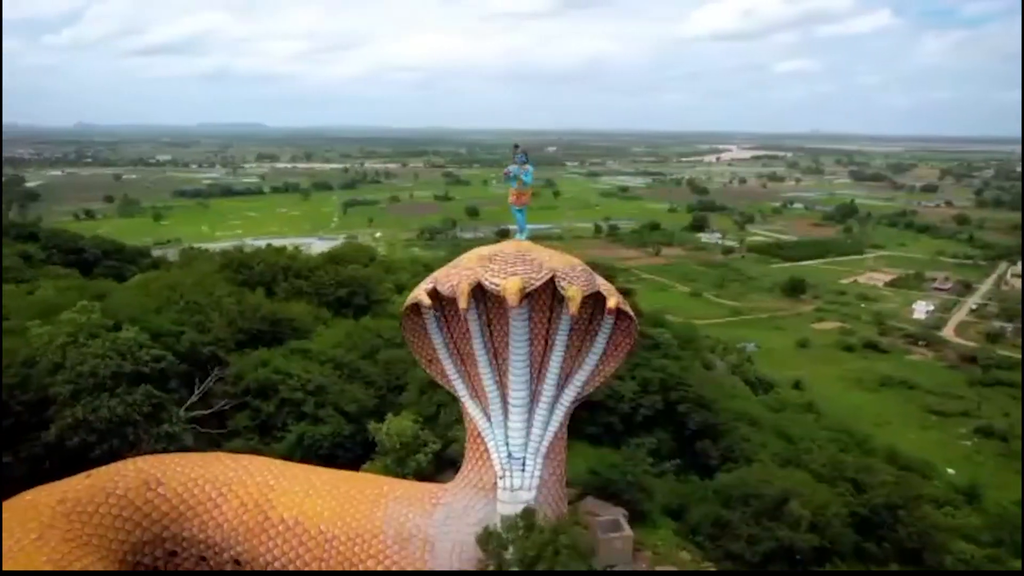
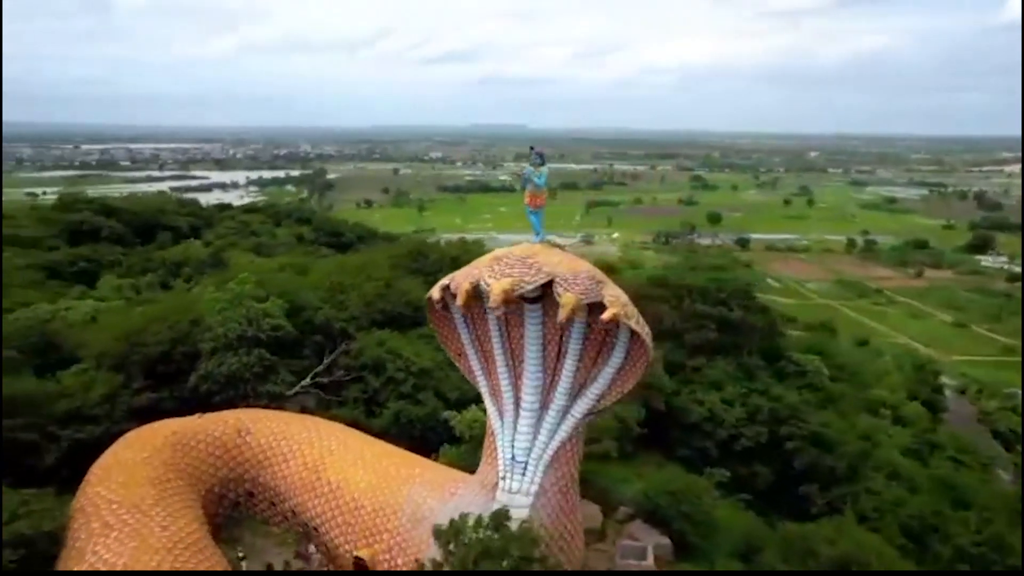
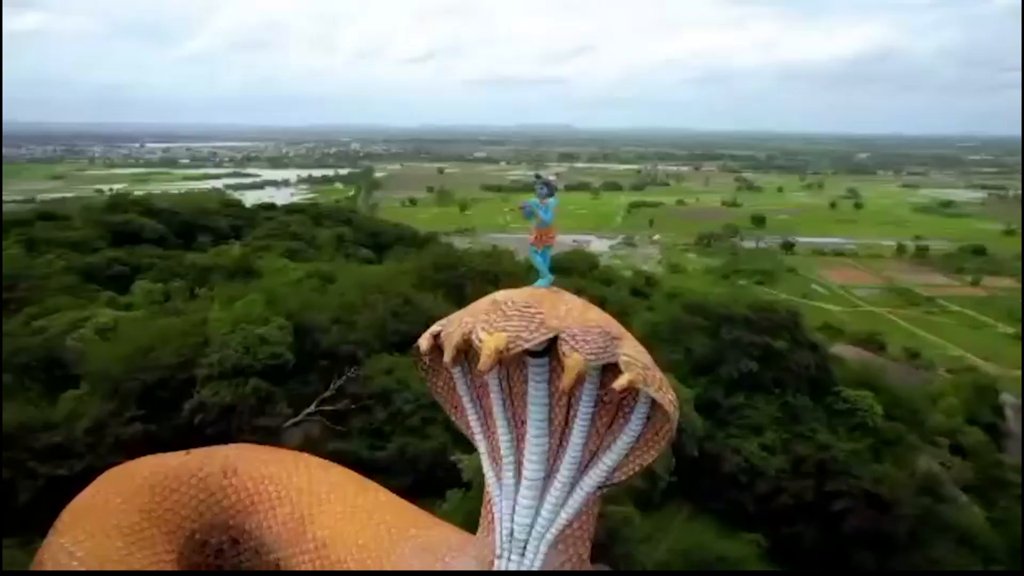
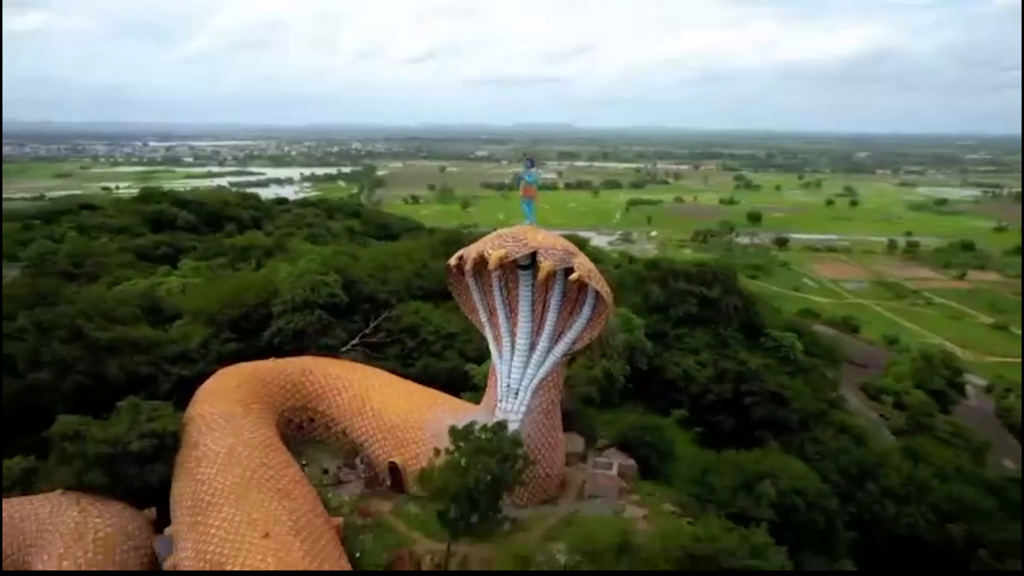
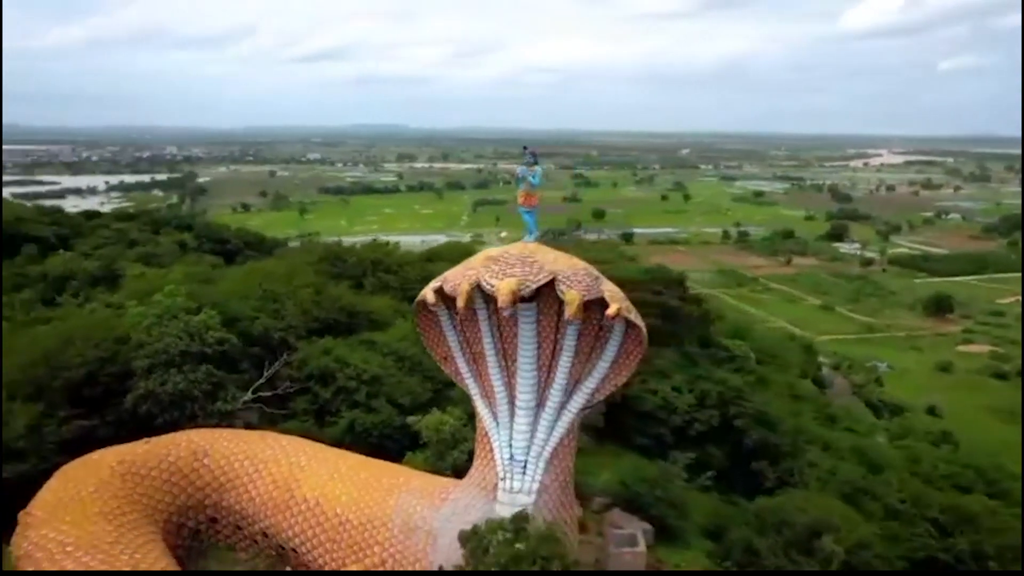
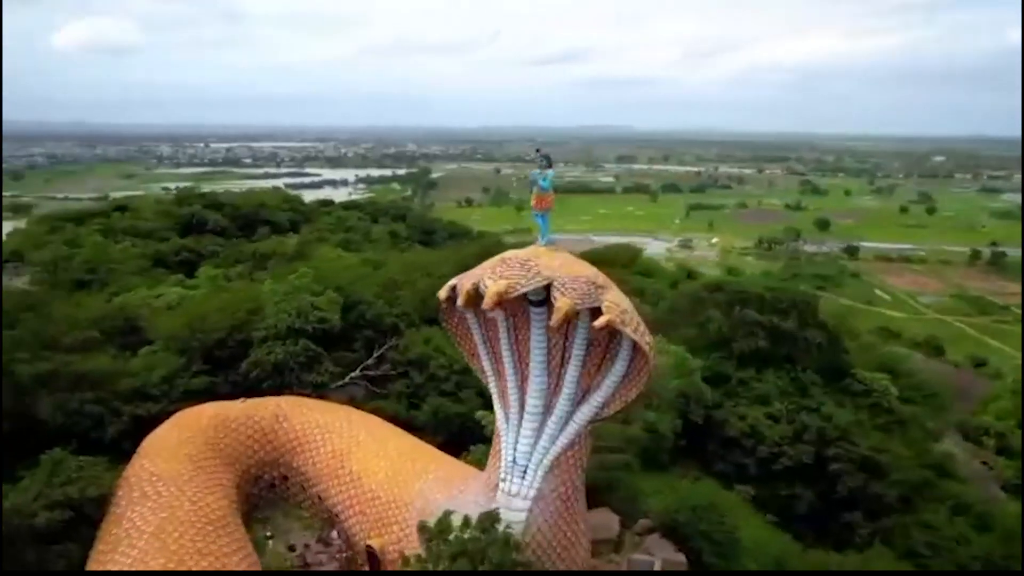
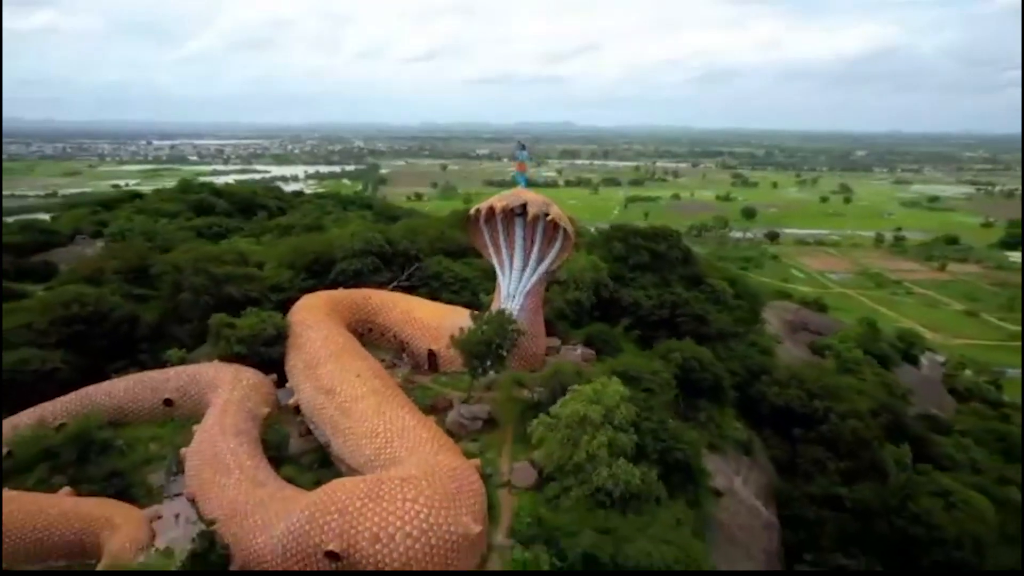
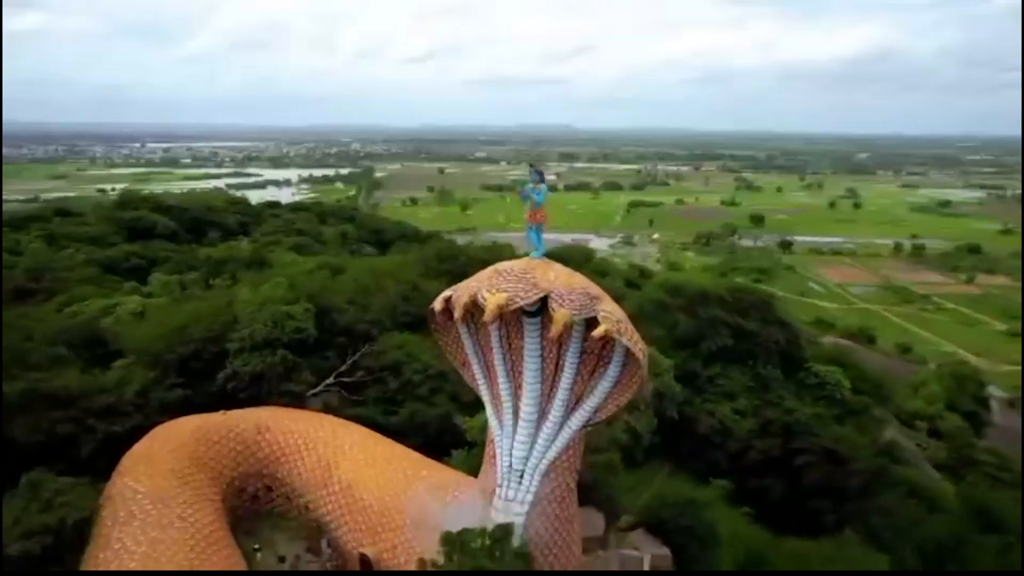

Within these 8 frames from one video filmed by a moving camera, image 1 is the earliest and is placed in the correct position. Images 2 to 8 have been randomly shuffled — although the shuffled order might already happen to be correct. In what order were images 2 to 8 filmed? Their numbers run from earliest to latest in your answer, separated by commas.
5, 2, 6, 3, 8, 4, 7
